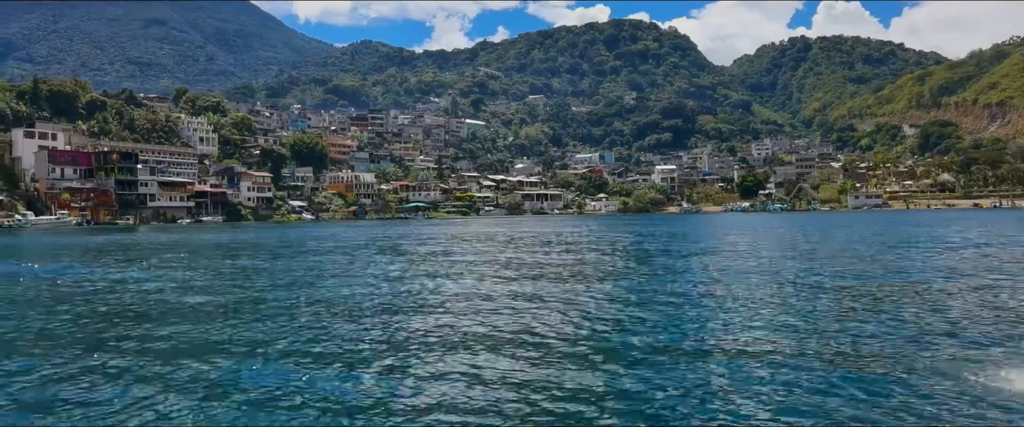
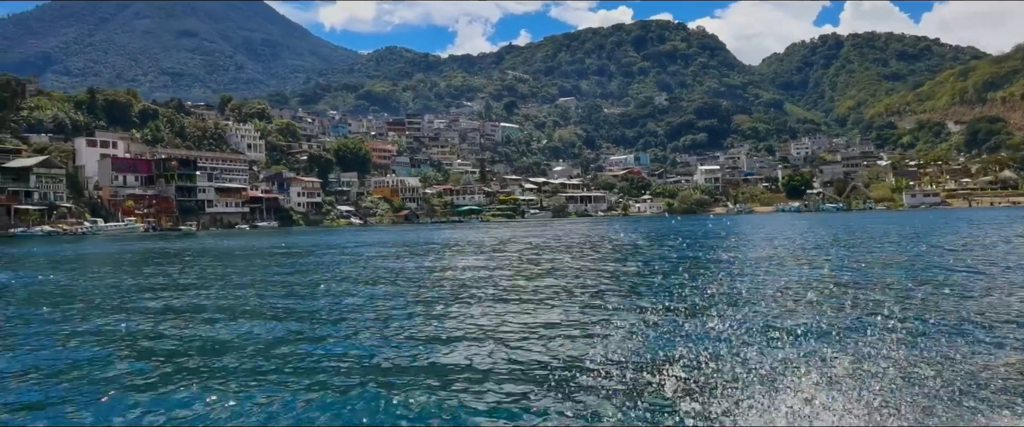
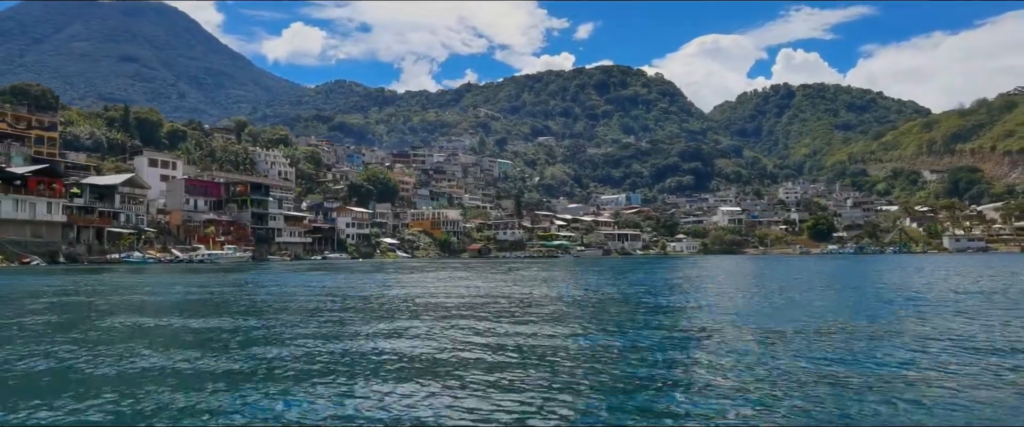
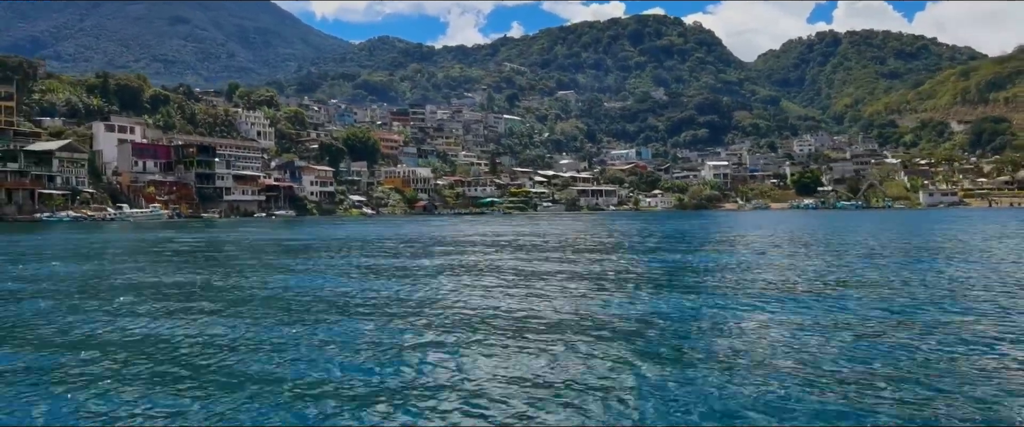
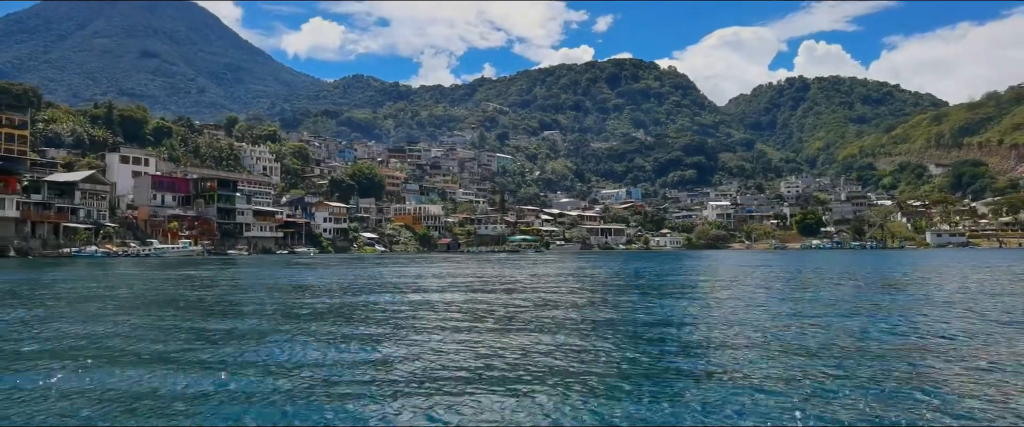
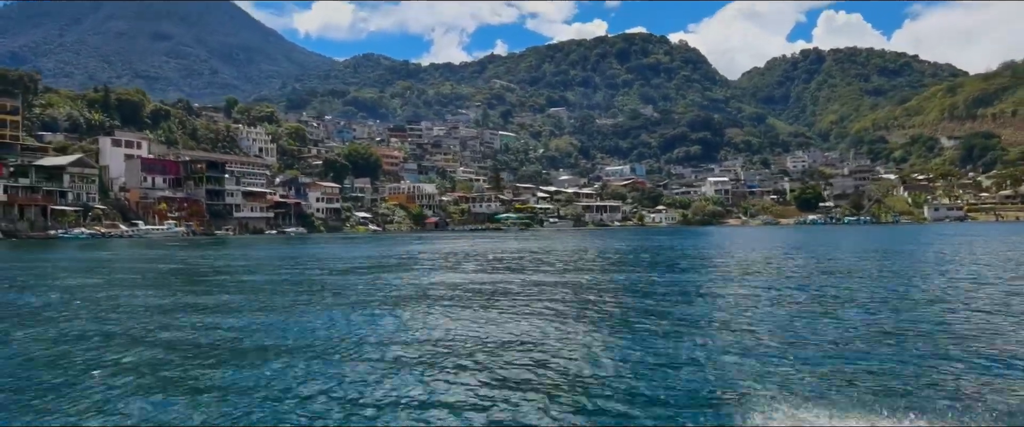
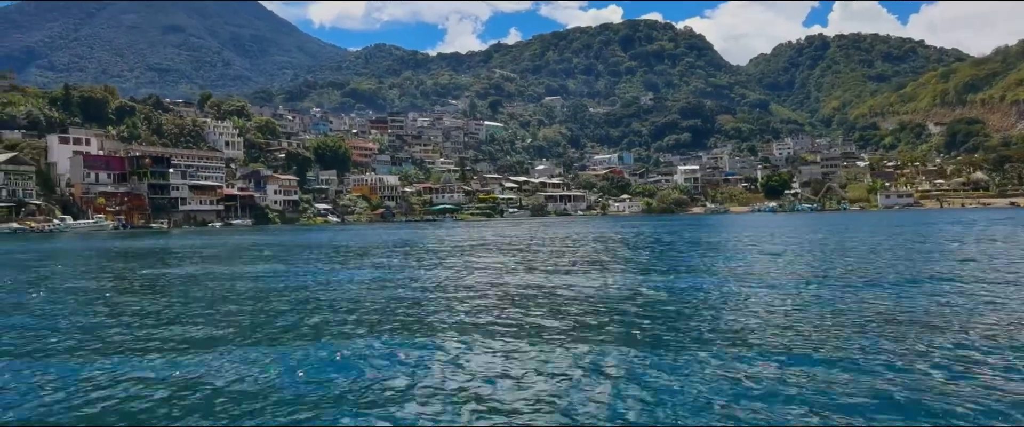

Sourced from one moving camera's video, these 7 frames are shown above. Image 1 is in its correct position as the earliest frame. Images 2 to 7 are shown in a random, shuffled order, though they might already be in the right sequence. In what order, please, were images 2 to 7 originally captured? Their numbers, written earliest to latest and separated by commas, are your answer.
7, 2, 4, 6, 5, 3
